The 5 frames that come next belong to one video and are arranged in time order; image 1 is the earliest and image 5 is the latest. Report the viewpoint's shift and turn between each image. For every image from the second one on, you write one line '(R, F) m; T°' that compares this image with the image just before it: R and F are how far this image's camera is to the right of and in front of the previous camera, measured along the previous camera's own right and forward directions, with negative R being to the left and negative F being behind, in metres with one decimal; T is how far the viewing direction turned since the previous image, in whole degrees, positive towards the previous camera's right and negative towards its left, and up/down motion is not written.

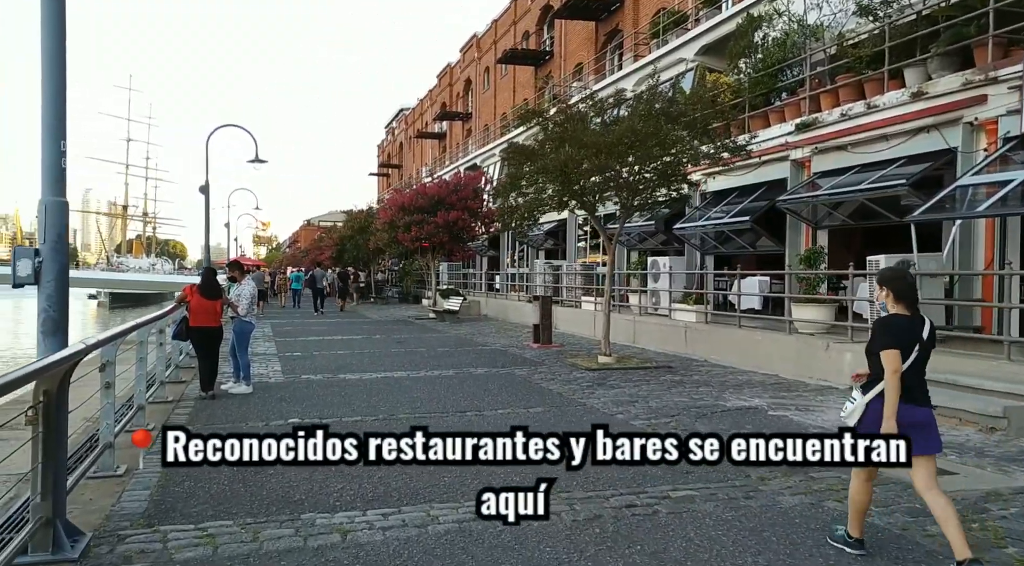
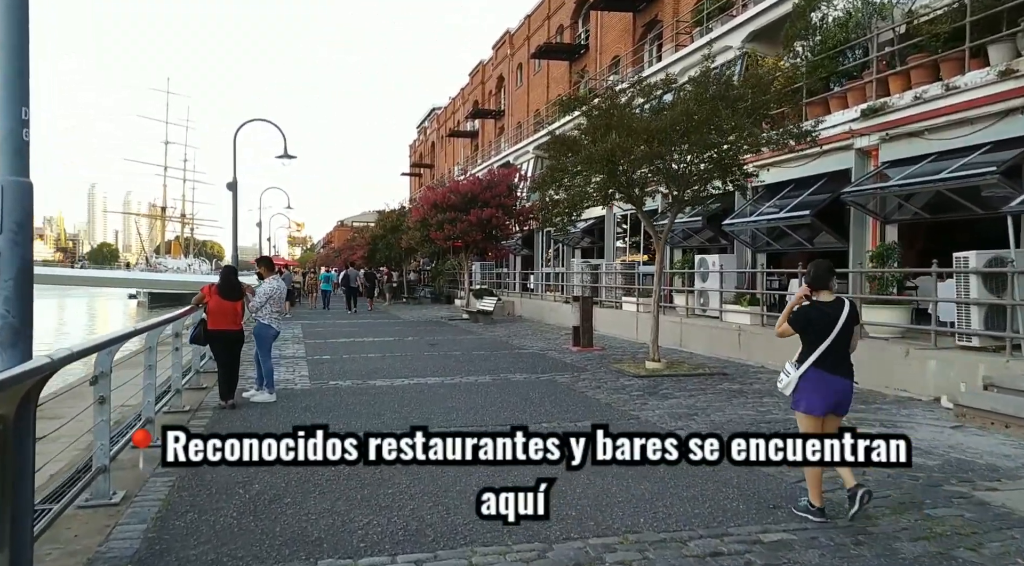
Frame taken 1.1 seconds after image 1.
(-0.2, +0.8) m; -2°
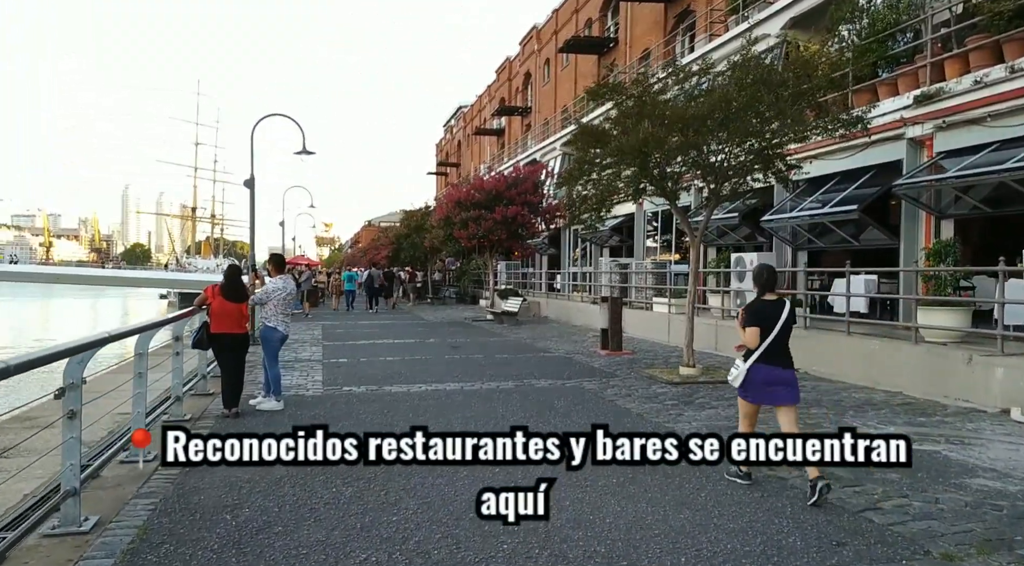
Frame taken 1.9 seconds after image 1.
(0.0, +0.7) m; -2°
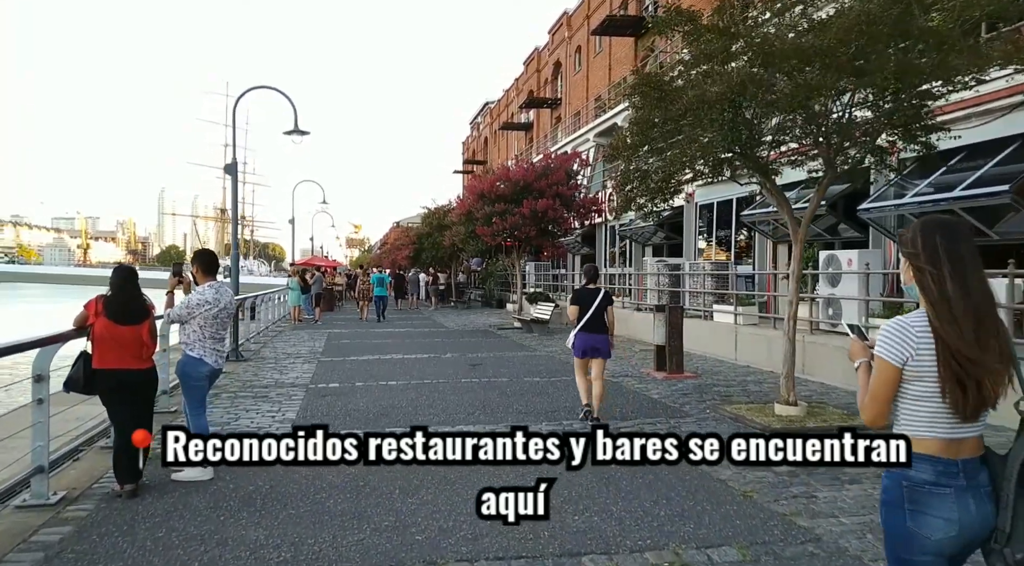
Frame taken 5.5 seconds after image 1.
(-0.1, +2.8) m; -2°
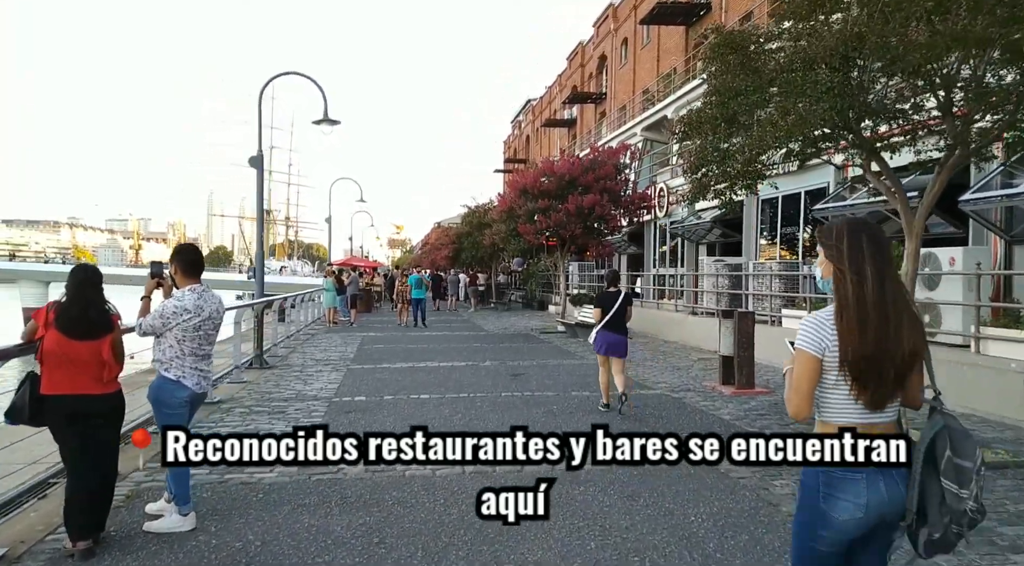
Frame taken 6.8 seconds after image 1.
(-0.1, +1.2) m; -3°
